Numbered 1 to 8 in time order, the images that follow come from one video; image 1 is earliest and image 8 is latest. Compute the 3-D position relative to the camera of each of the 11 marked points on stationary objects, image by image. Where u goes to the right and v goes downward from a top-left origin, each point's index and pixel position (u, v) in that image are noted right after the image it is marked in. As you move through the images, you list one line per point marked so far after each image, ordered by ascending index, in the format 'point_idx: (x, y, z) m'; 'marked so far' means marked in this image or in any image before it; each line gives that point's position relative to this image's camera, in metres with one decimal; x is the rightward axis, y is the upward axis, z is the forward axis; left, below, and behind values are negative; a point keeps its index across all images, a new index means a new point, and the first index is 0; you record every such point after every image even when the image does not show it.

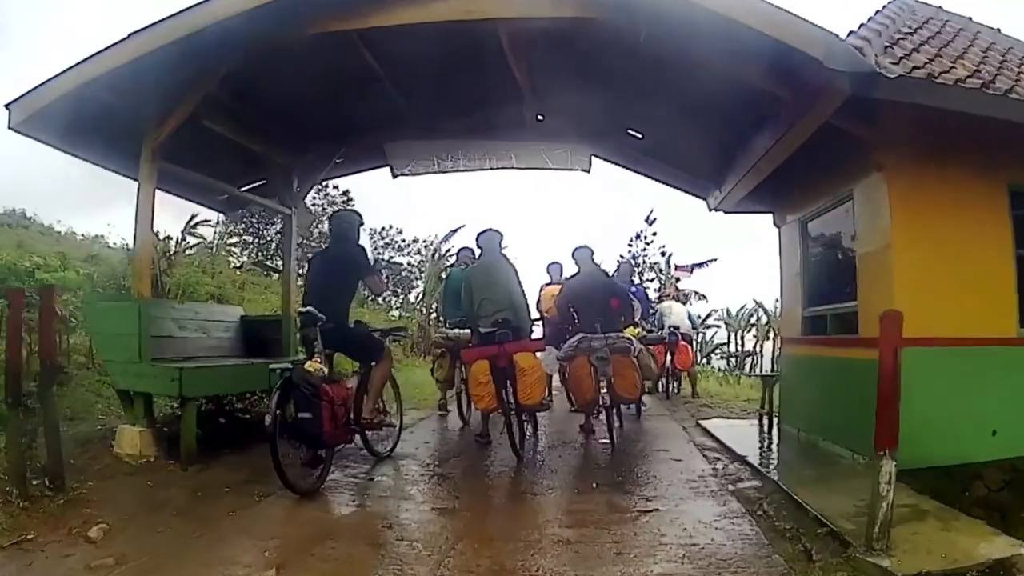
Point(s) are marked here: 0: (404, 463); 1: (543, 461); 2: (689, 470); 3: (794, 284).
0: (-0.9, -1.5, +6.4) m
1: (+0.2, -1.4, +6.4) m
2: (+1.5, -1.5, +6.4) m
3: (+3.1, +0.1, +8.4) m
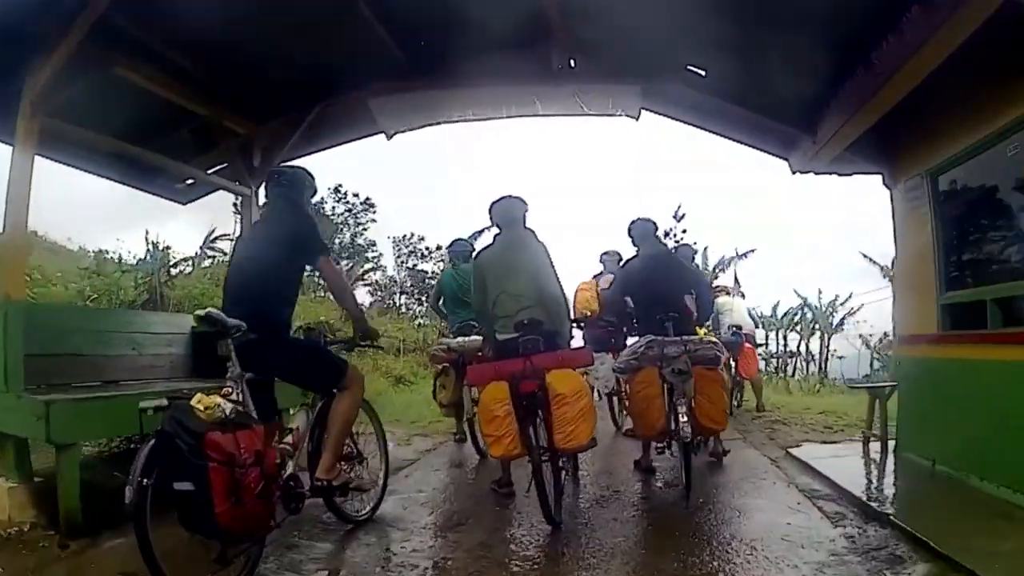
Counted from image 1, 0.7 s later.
0: (-0.7, -1.4, +4.4) m
1: (+0.4, -1.3, +4.3) m
2: (+1.6, -1.4, +4.2) m
3: (+3.3, +0.2, +6.2) m
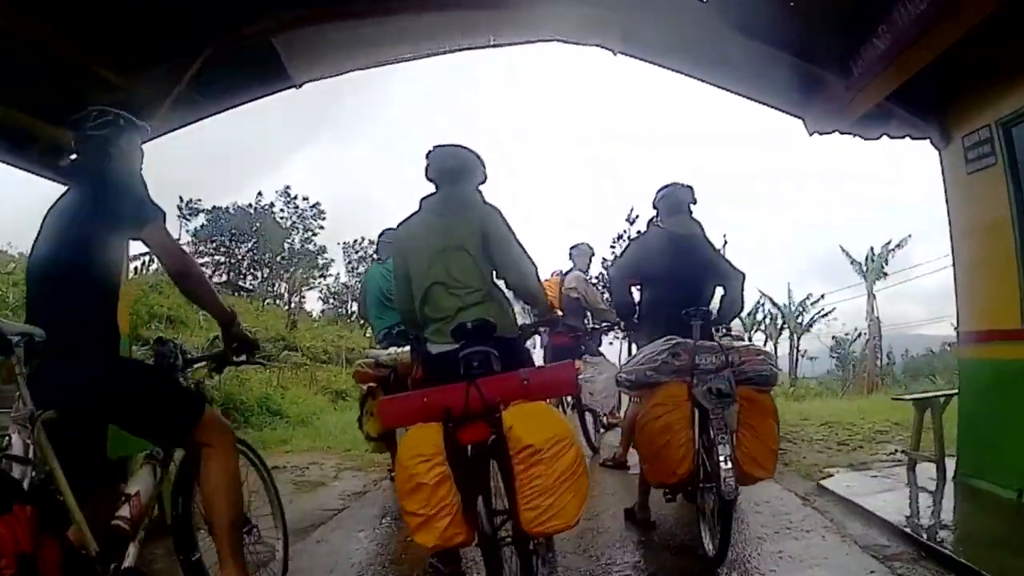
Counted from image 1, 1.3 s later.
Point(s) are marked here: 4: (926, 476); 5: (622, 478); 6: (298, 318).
0: (-0.9, -1.4, +2.8) m
1: (+0.2, -1.3, +2.8) m
2: (+1.4, -1.3, +2.8) m
3: (+3.0, +0.3, +4.9) m
4: (+2.8, -1.3, +5.1) m
5: (+0.8, -1.3, +5.4) m
6: (-3.7, -0.5, +13.4) m
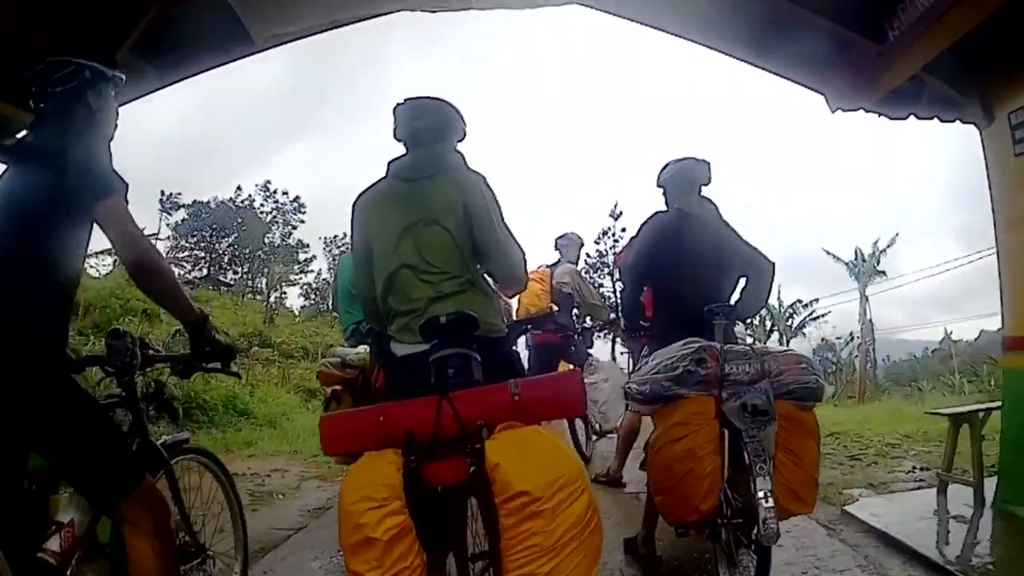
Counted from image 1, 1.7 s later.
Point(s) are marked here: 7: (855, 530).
0: (-1.0, -1.3, +2.2) m
1: (+0.2, -1.2, +2.2) m
2: (+1.4, -1.3, +2.2) m
3: (+2.9, +0.3, +4.3) m
4: (+2.6, -1.3, +4.5) m
5: (+0.7, -1.3, +4.8) m
6: (-4.0, -0.4, +12.7) m
7: (+1.8, -1.3, +4.1) m
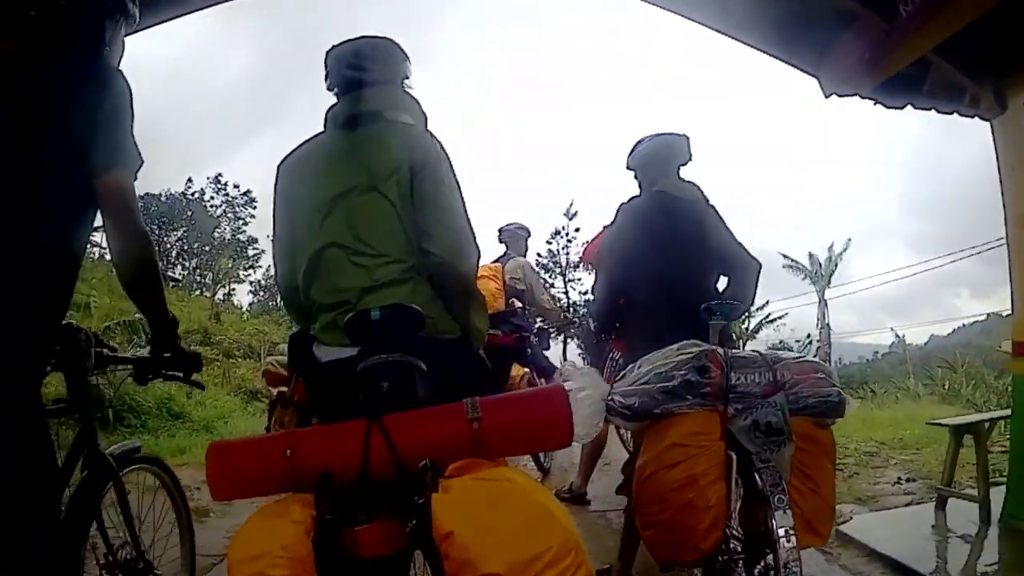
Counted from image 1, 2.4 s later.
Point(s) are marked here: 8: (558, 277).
0: (-1.1, -1.3, +1.6) m
1: (+0.1, -1.2, +1.7) m
2: (+1.3, -1.2, +1.8) m
3: (+2.7, +0.3, +4.0) m
4: (+2.4, -1.2, +4.2) m
5: (+0.4, -1.3, +4.3) m
6: (-4.6, -0.4, +12.0) m
7: (+1.6, -1.3, +3.7) m
8: (+1.0, +0.2, +14.2) m
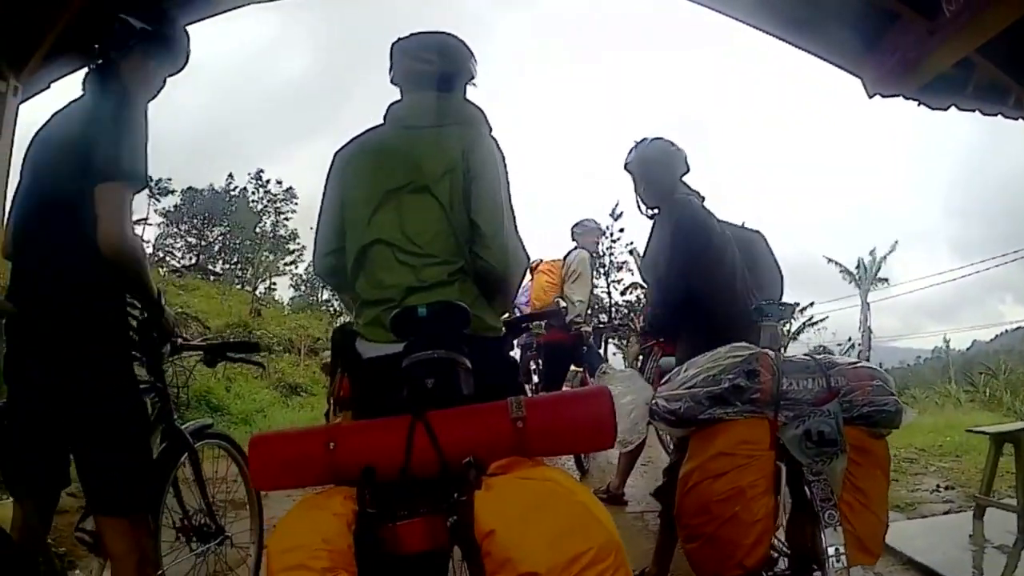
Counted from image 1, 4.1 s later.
0: (-1.0, -1.3, +1.7) m
1: (+0.1, -1.2, +1.7) m
2: (+1.4, -1.3, +1.8) m
3: (+2.9, +0.3, +3.9) m
4: (+2.6, -1.3, +4.1) m
5: (+0.6, -1.3, +4.3) m
6: (-4.1, -0.3, +12.2) m
7: (+1.8, -1.3, +3.7) m
8: (+1.6, +0.2, +14.2) m
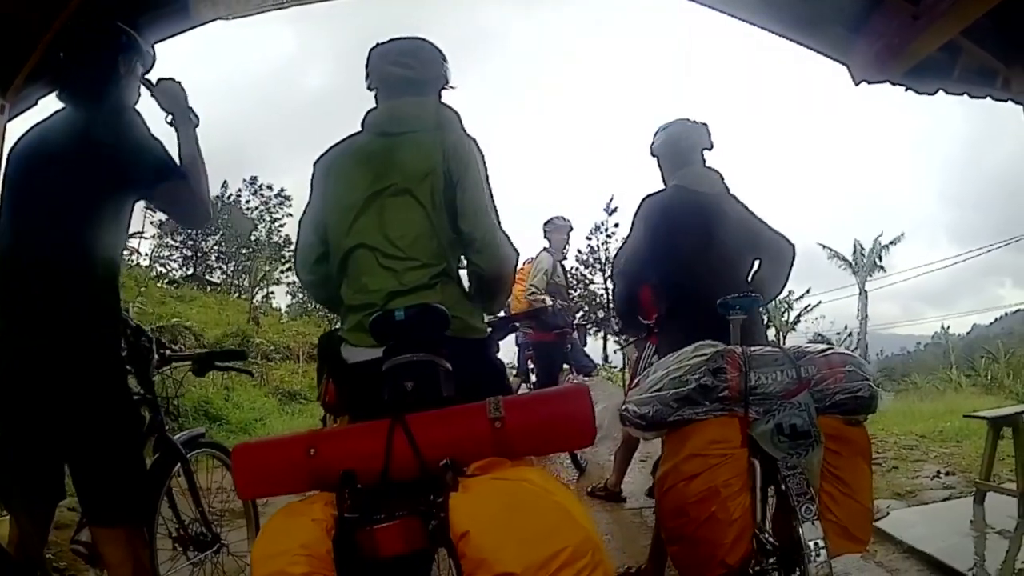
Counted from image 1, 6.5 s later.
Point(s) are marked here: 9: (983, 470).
0: (-1.0, -1.3, +1.7) m
1: (+0.1, -1.2, +1.7) m
2: (+1.4, -1.2, +1.8) m
3: (+2.8, +0.4, +3.9) m
4: (+2.6, -1.2, +4.1) m
5: (+0.6, -1.3, +4.3) m
6: (-4.1, -0.4, +12.2) m
7: (+1.8, -1.3, +3.7) m
8: (+1.6, +0.3, +14.1) m
9: (+2.5, -1.0, +4.1) m
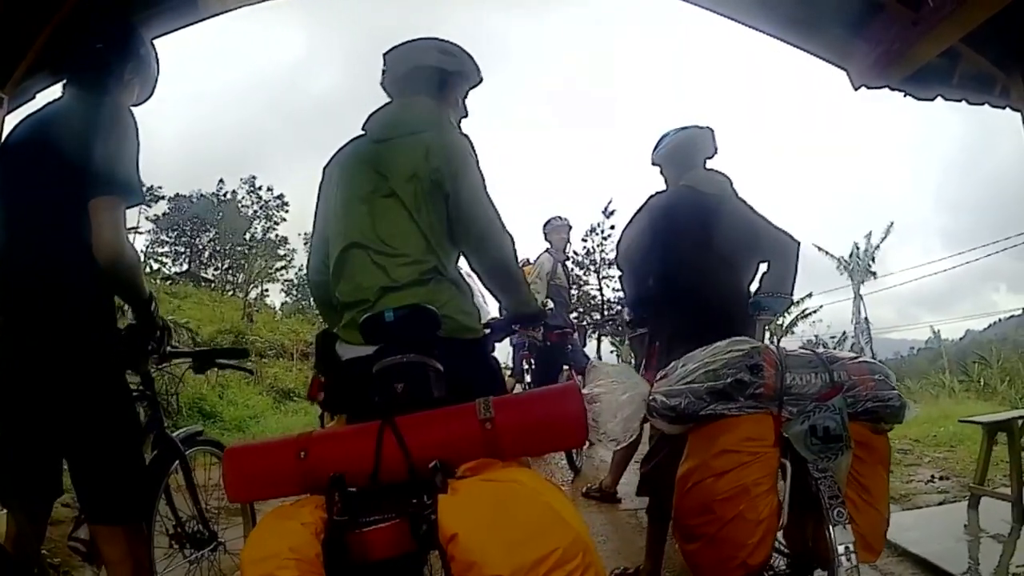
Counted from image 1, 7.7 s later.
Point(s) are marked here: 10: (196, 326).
0: (-1.0, -1.3, +1.7) m
1: (+0.1, -1.2, +1.7) m
2: (+1.3, -1.2, +1.8) m
3: (+2.8, +0.3, +3.9) m
4: (+2.6, -1.2, +4.1) m
5: (+0.6, -1.3, +4.3) m
6: (-4.2, -0.3, +12.1) m
7: (+1.8, -1.3, +3.7) m
8: (+1.5, +0.2, +14.2) m
9: (+2.5, -1.0, +4.1) m
10: (-4.1, -0.5, +9.9) m
